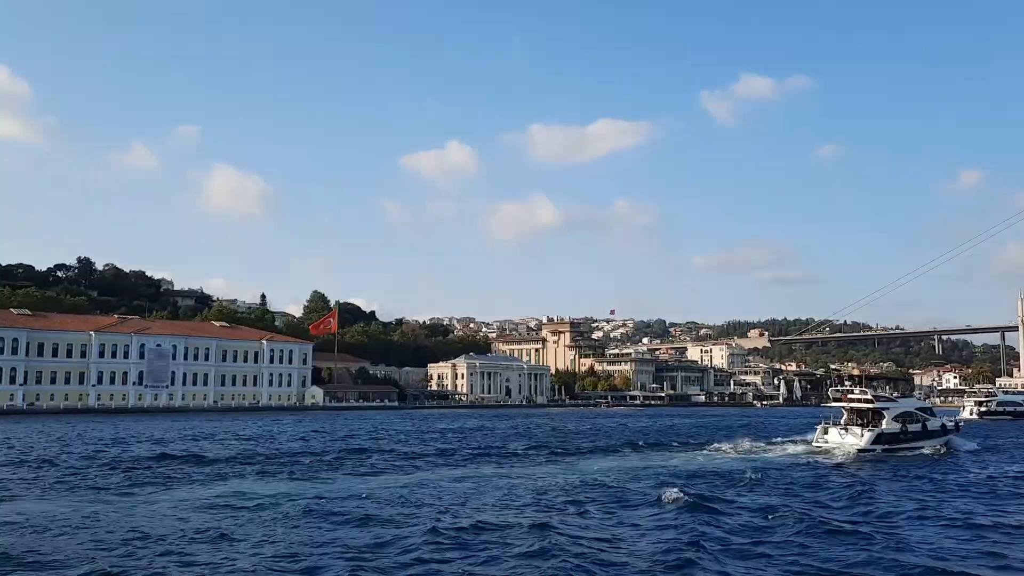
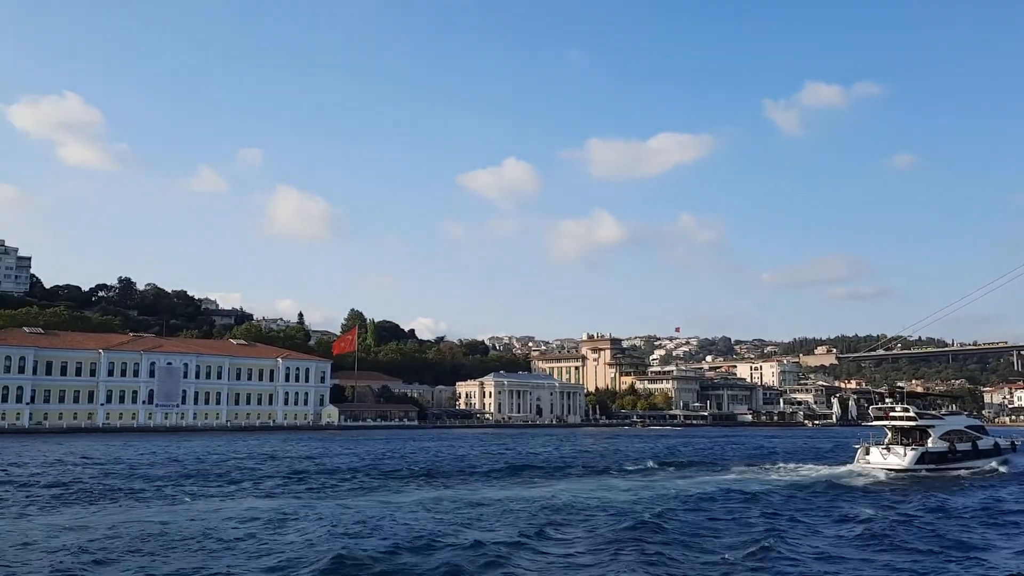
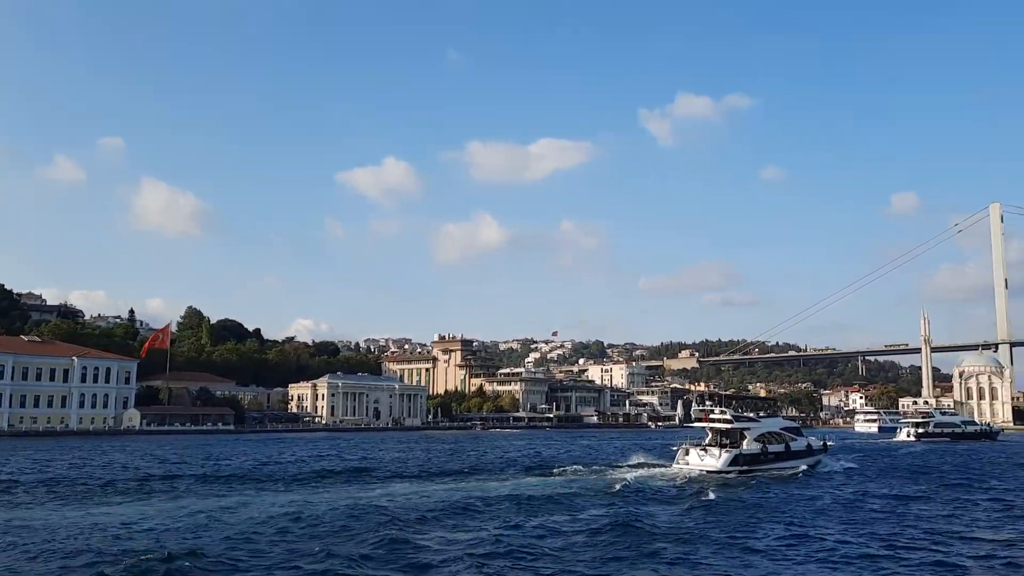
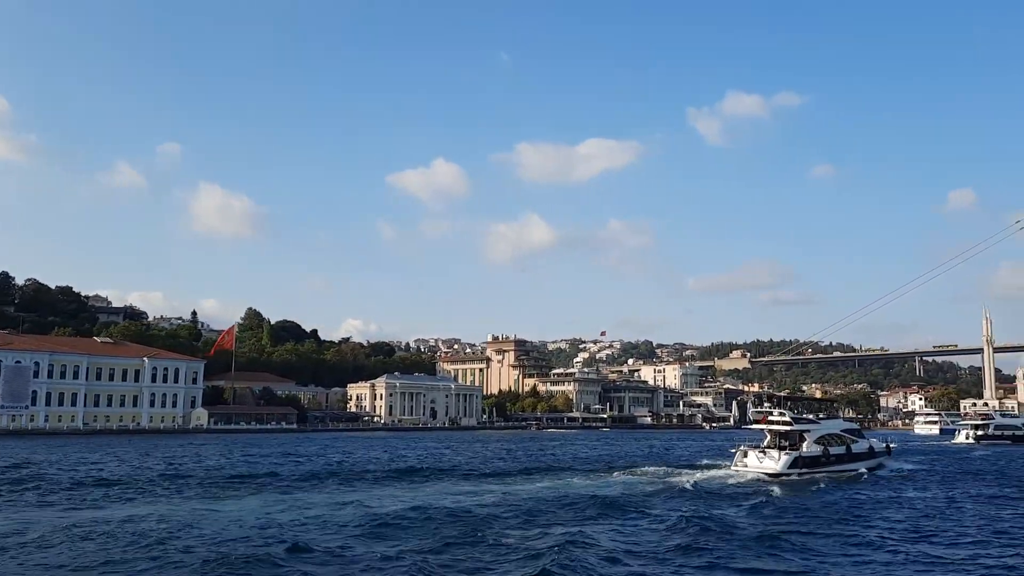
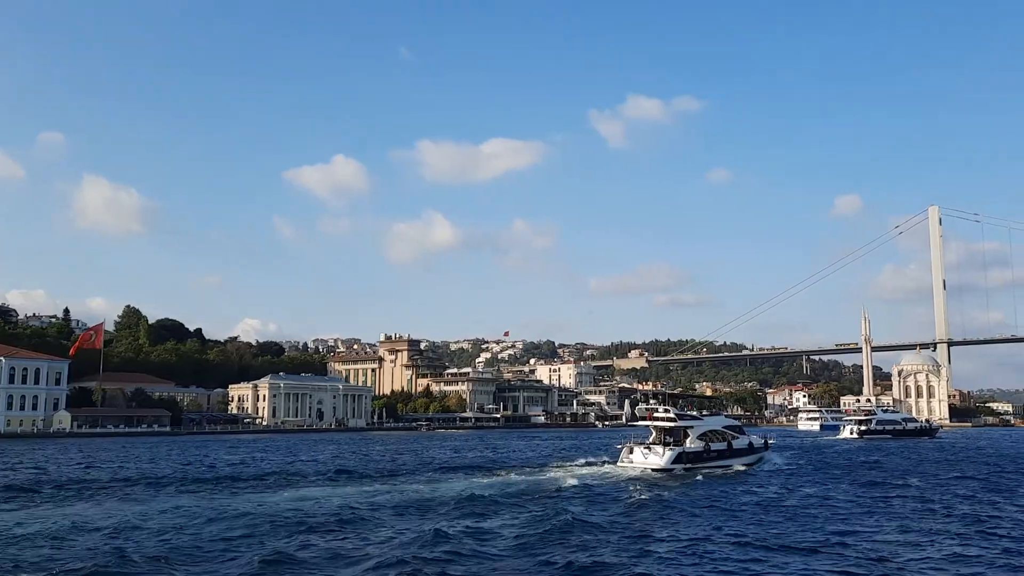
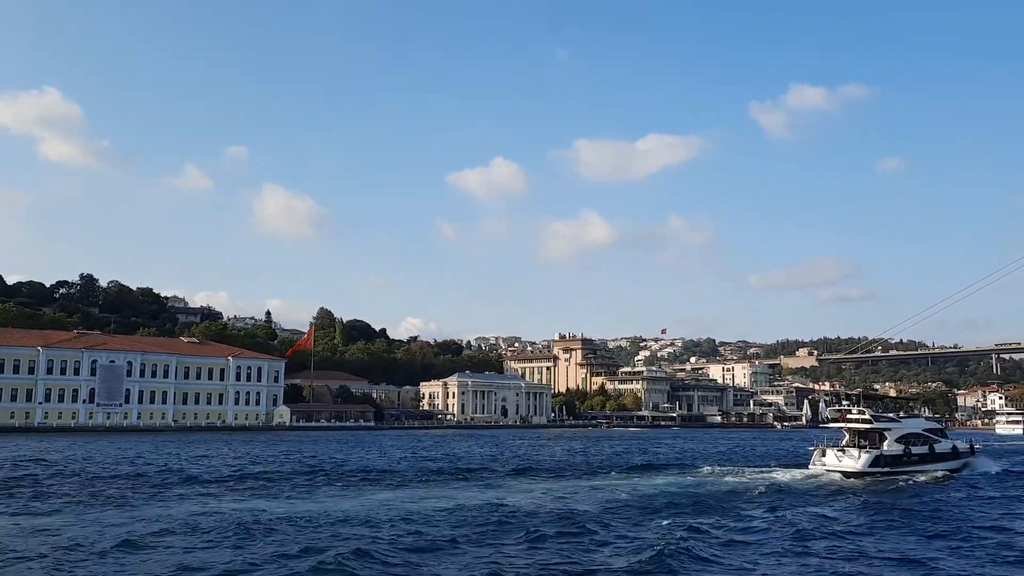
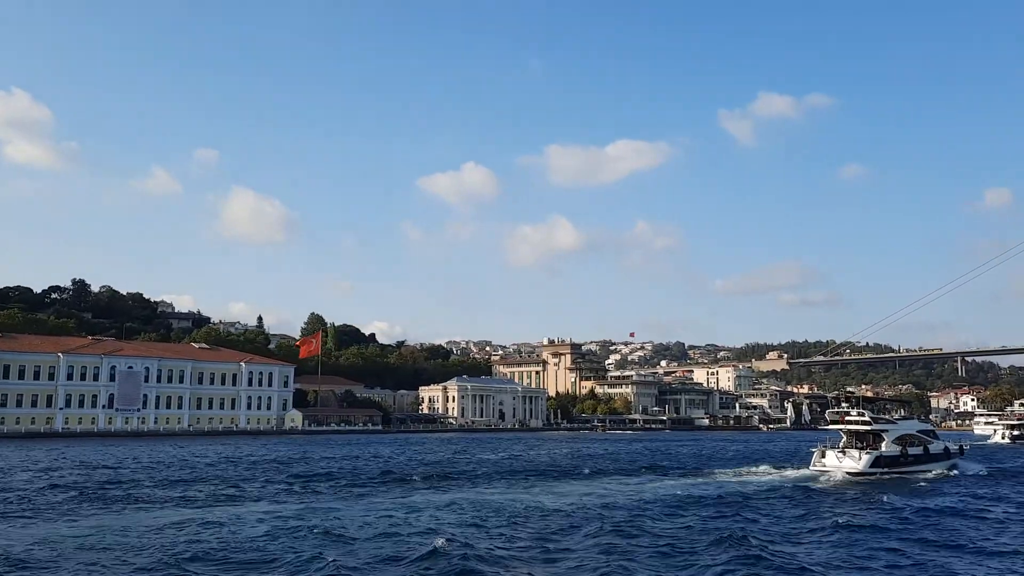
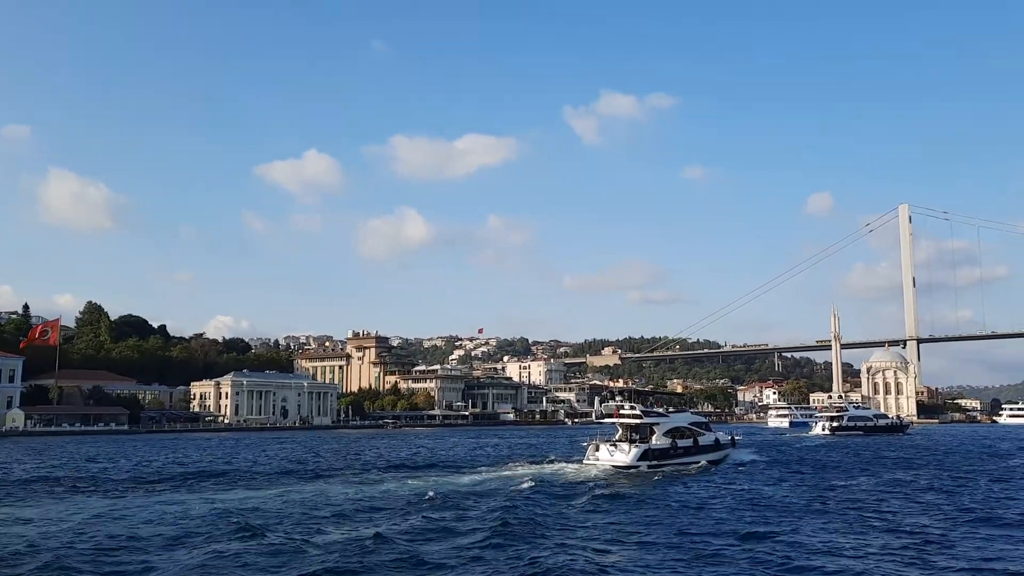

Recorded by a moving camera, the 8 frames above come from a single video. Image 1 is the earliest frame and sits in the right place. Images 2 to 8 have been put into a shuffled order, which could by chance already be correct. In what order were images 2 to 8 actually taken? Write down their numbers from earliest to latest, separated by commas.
7, 2, 6, 4, 3, 5, 8
